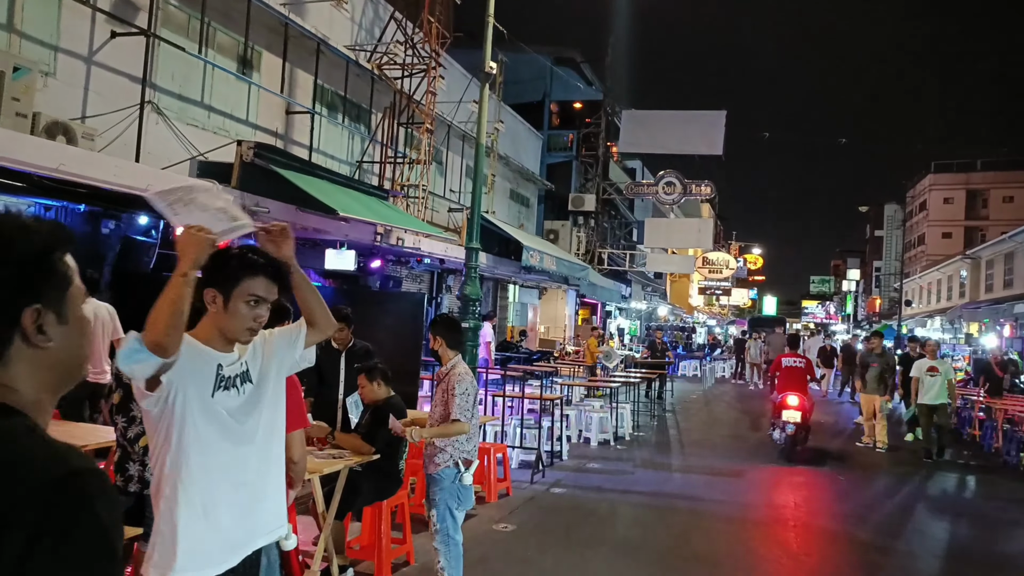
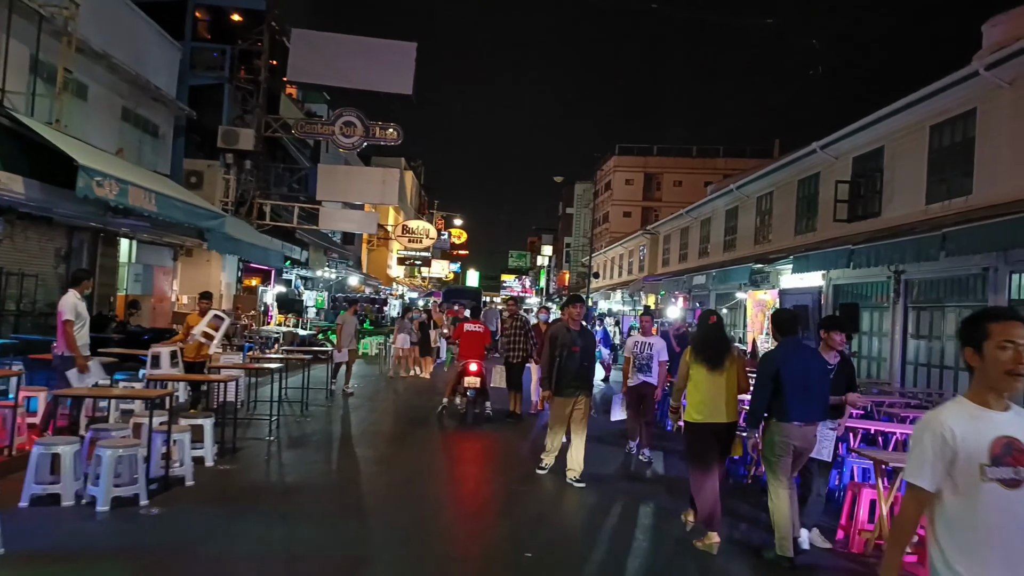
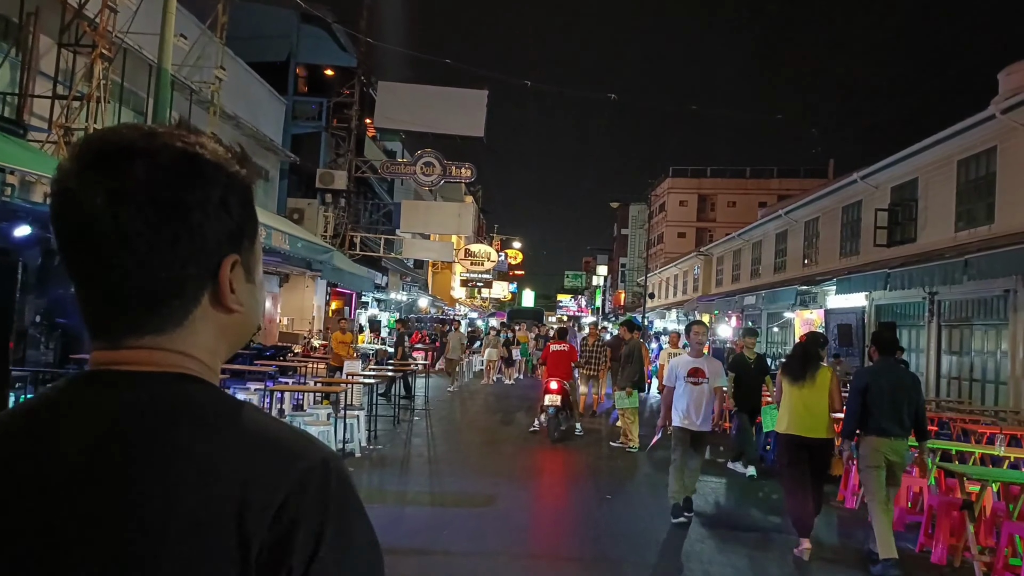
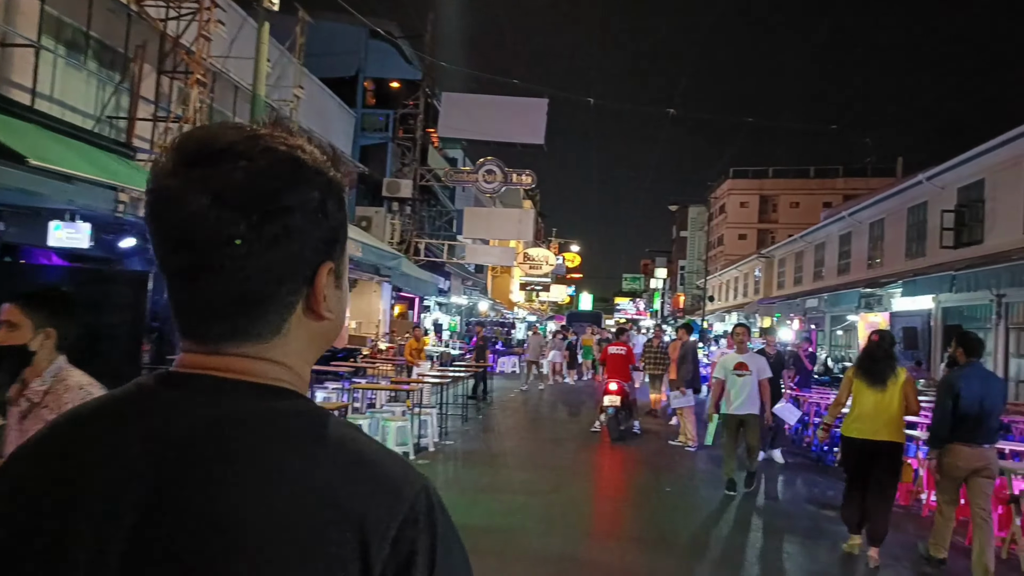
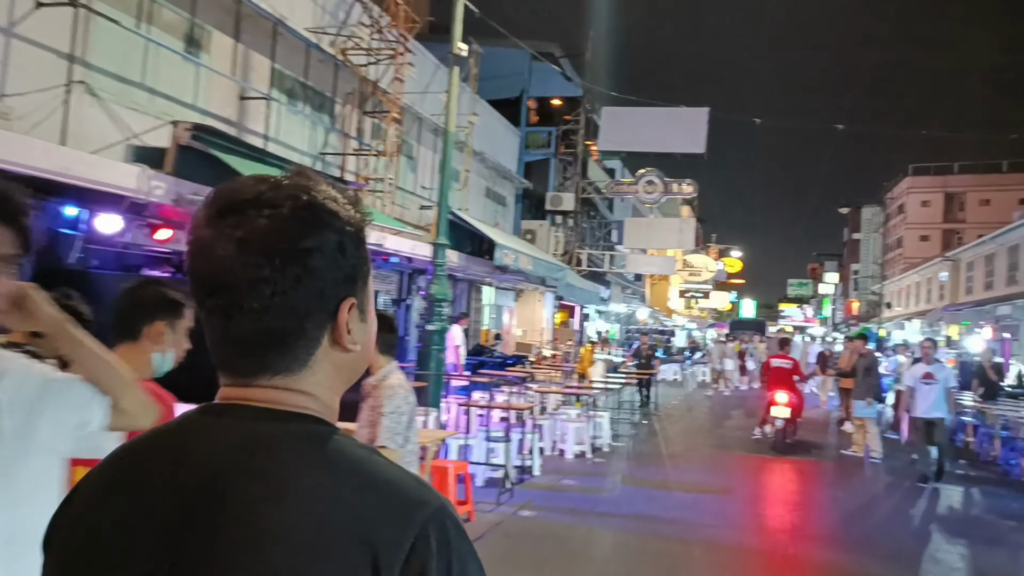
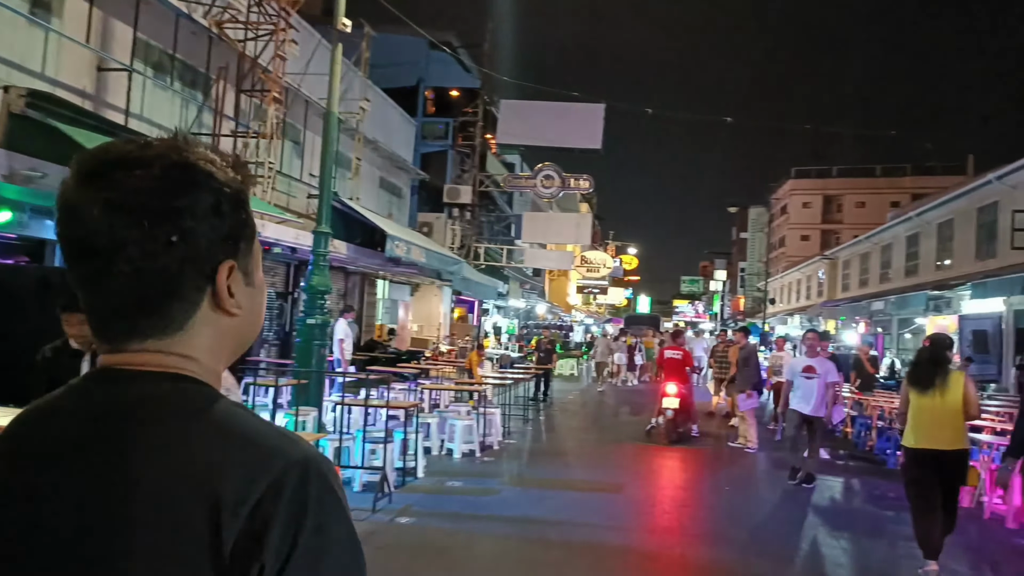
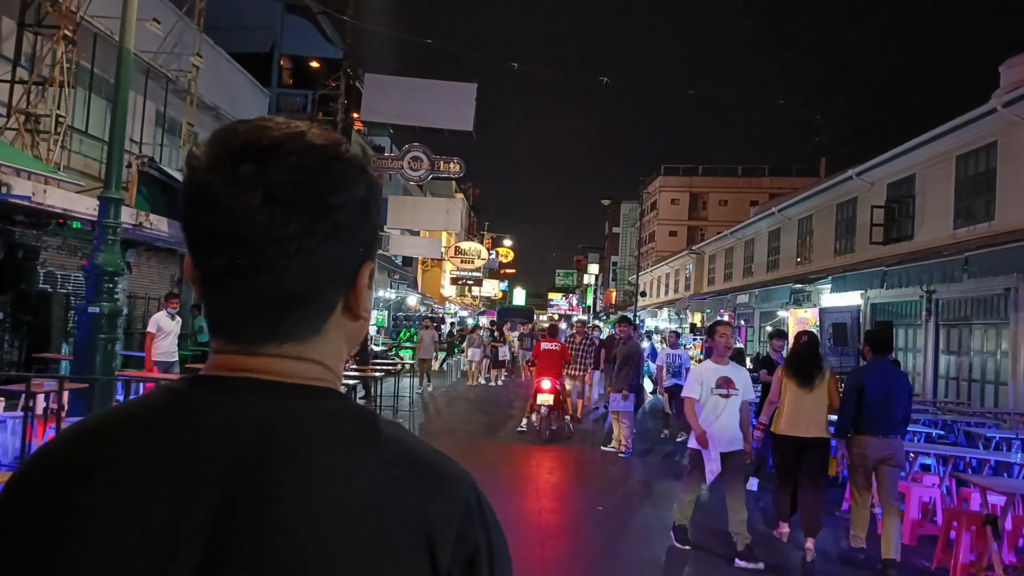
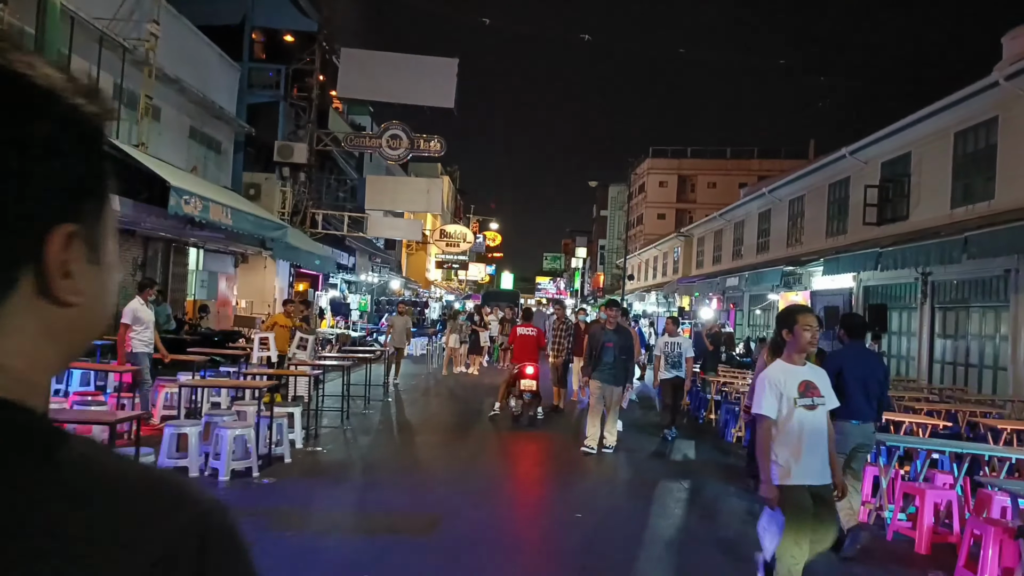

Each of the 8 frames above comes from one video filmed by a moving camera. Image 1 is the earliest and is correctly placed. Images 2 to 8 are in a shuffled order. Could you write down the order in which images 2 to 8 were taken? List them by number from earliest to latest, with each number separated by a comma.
5, 6, 4, 3, 7, 8, 2
